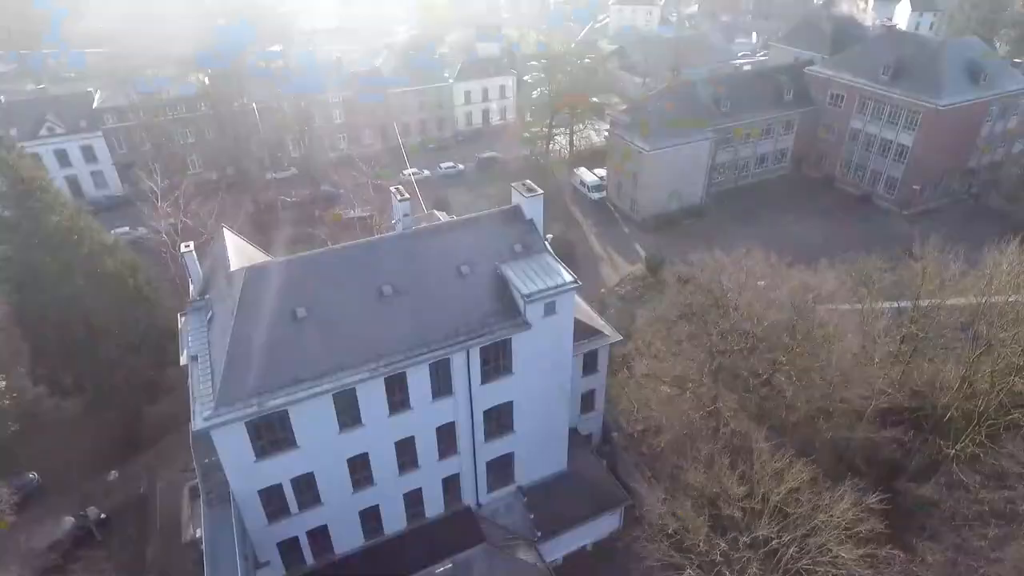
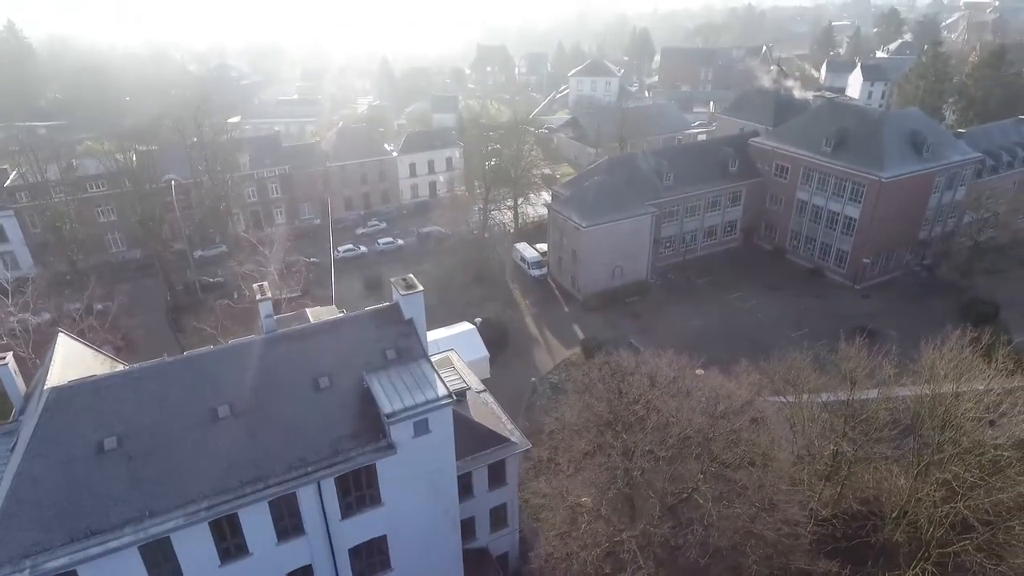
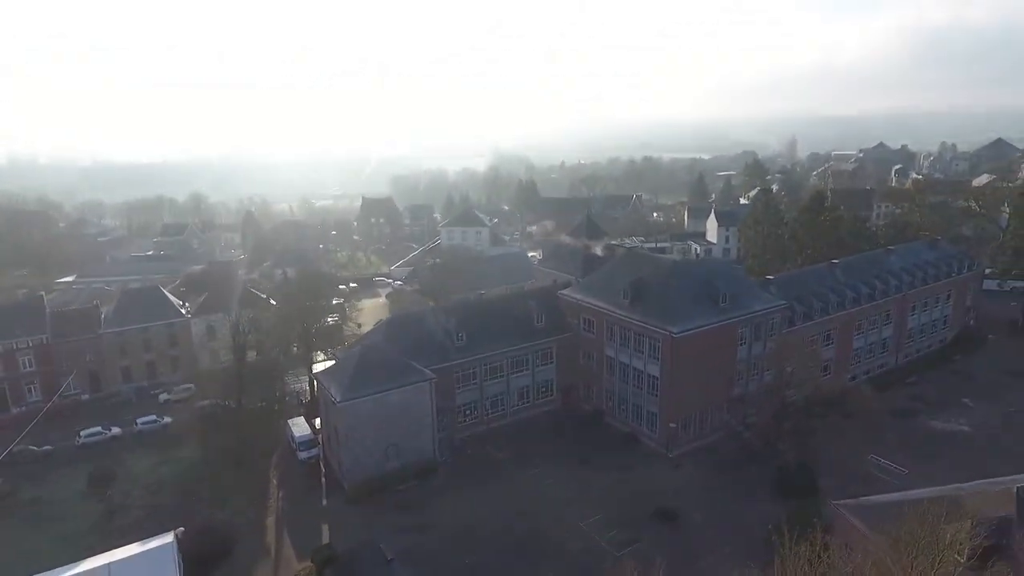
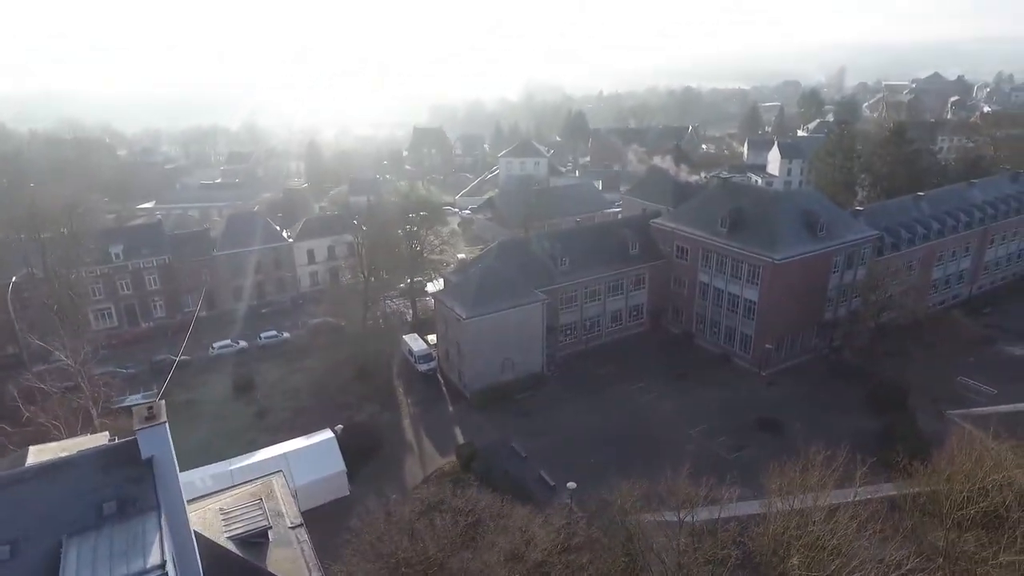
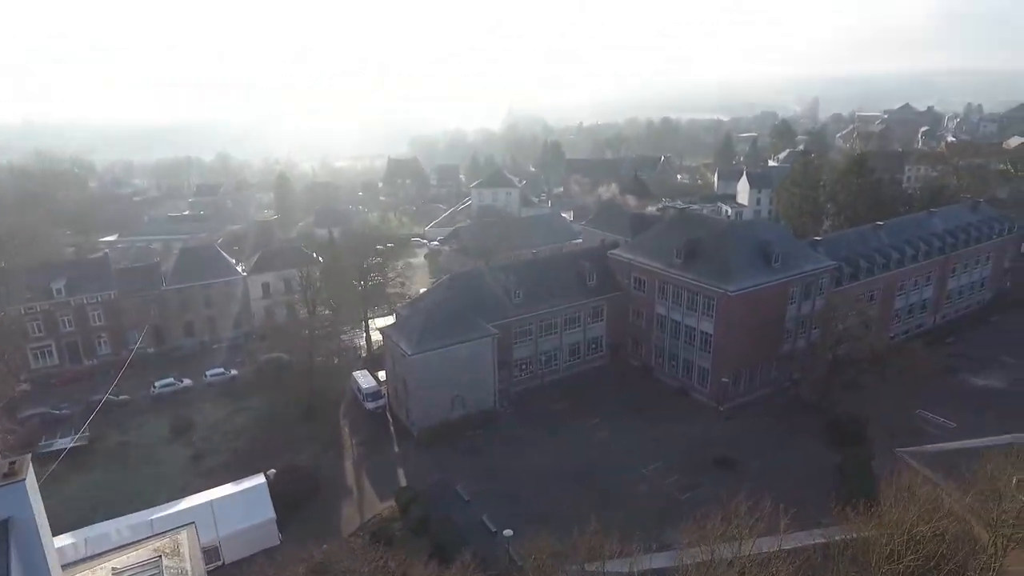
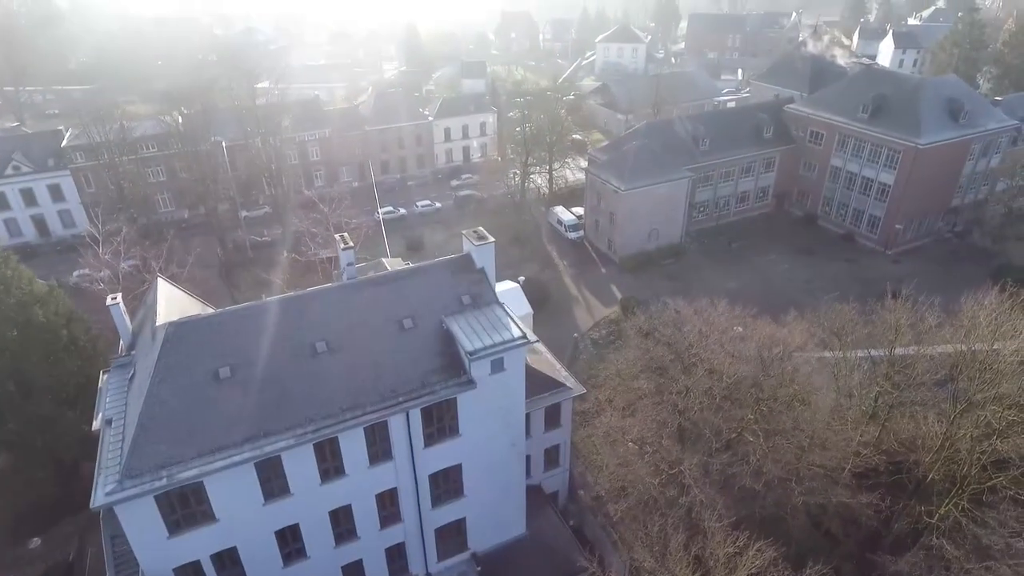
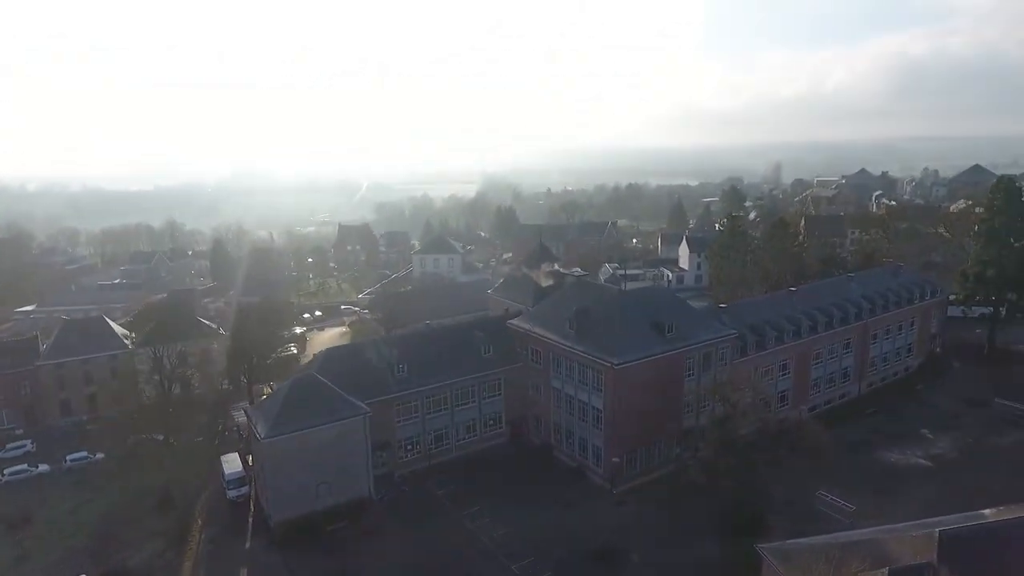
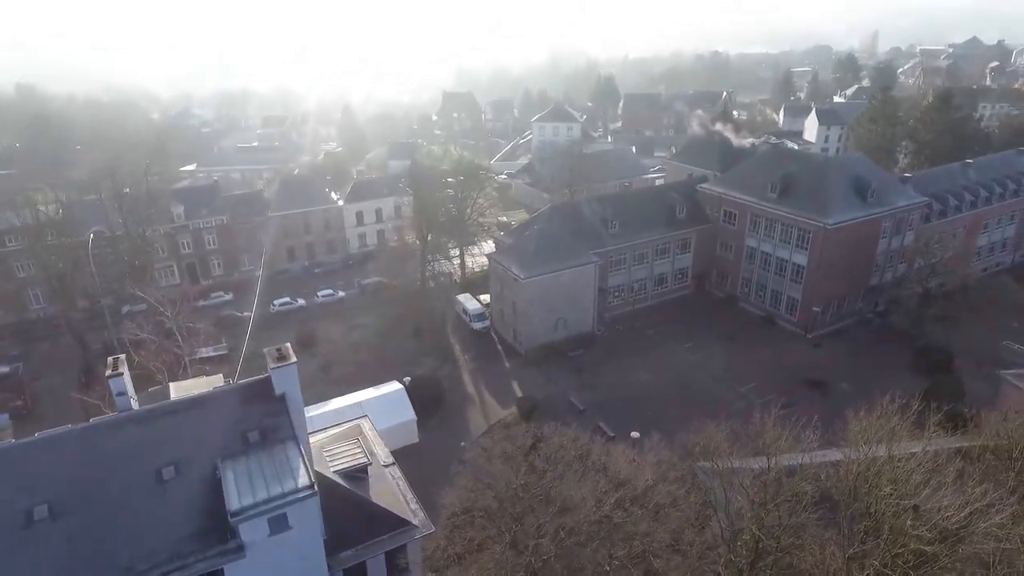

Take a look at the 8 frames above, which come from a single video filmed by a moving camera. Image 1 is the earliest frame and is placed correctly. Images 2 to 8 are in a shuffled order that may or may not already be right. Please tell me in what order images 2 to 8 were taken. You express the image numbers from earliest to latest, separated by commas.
6, 2, 8, 4, 5, 3, 7
